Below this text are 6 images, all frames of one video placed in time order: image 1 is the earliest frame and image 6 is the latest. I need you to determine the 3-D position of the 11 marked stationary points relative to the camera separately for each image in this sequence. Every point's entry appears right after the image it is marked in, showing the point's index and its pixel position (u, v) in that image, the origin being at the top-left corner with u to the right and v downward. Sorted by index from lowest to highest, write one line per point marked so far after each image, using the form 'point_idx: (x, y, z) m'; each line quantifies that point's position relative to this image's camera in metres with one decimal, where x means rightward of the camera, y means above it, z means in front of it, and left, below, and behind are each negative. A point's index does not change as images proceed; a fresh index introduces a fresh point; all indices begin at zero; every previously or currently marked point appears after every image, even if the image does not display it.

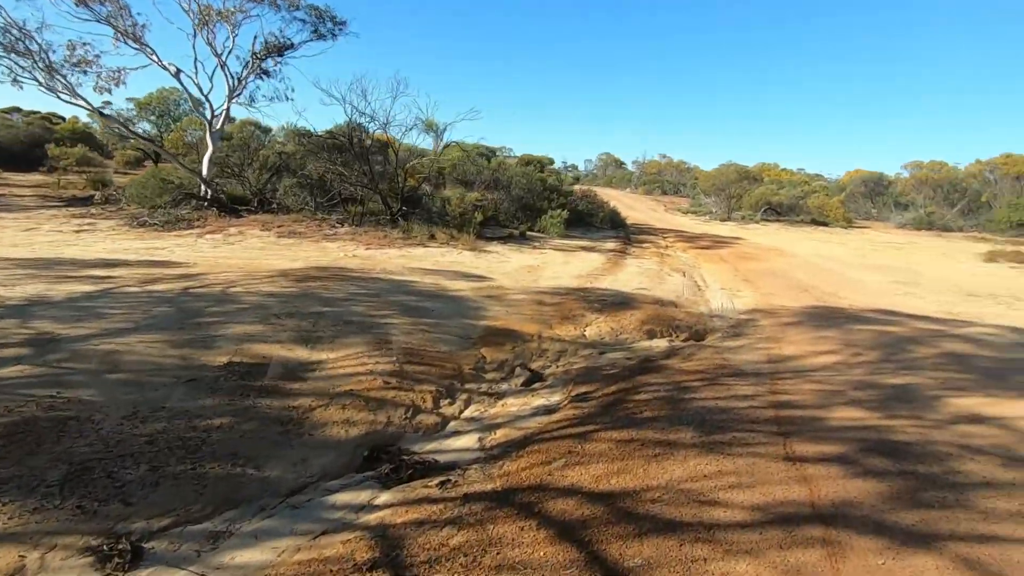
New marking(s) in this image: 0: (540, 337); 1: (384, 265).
0: (+0.4, -0.6, +7.0) m
1: (-2.5, +0.4, +10.3) m
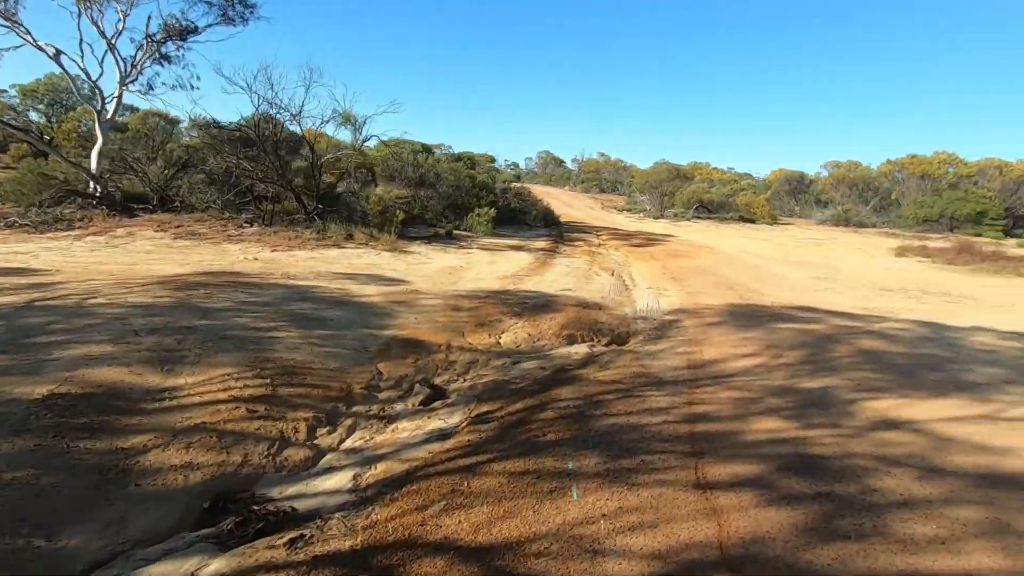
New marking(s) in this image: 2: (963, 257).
0: (-0.8, -0.7, +6.4) m
1: (-3.9, +0.3, +9.4) m
2: (+15.8, +1.1, +18.8) m
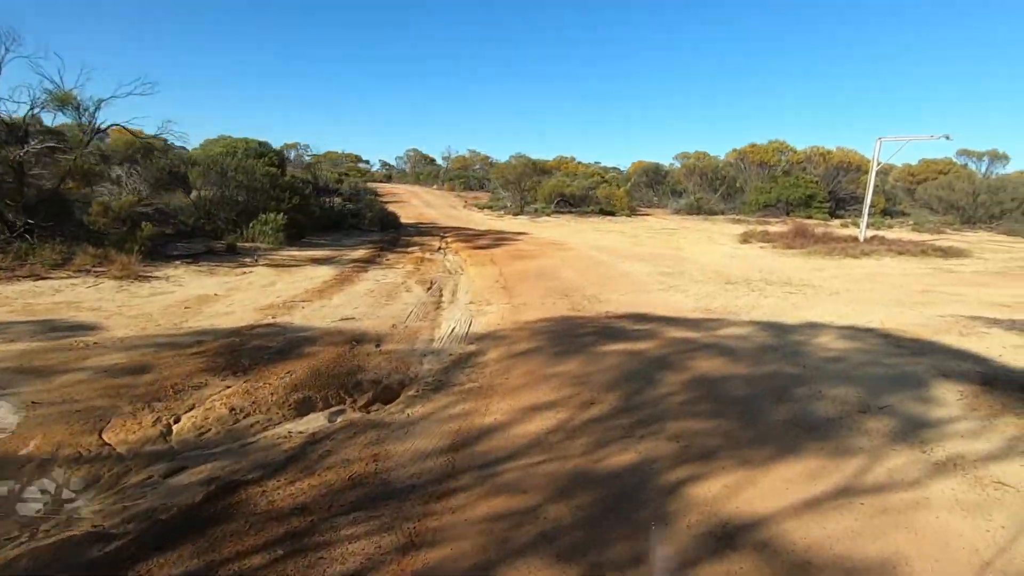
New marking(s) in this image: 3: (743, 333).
0: (-3.2, -1.2, +3.7) m
1: (-7.0, -0.4, +6.1) m
2: (+10.2, +1.7, +19.2) m
3: (+3.2, -0.6, +7.4) m
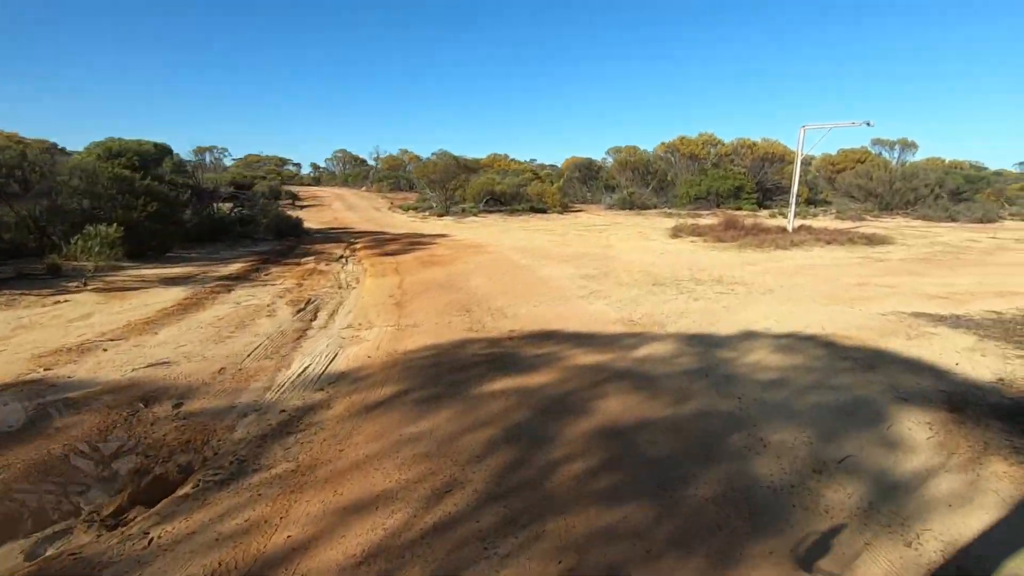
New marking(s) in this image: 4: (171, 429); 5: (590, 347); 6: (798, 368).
0: (-4.2, -1.6, +1.8) m
1: (-8.2, -1.0, +3.8) m
2: (+7.5, +1.9, +18.6) m
3: (+1.8, -0.7, +6.1) m
4: (-2.7, -1.1, +4.3) m
5: (+0.9, -0.7, +6.2) m
6: (+3.0, -0.9, +5.6) m
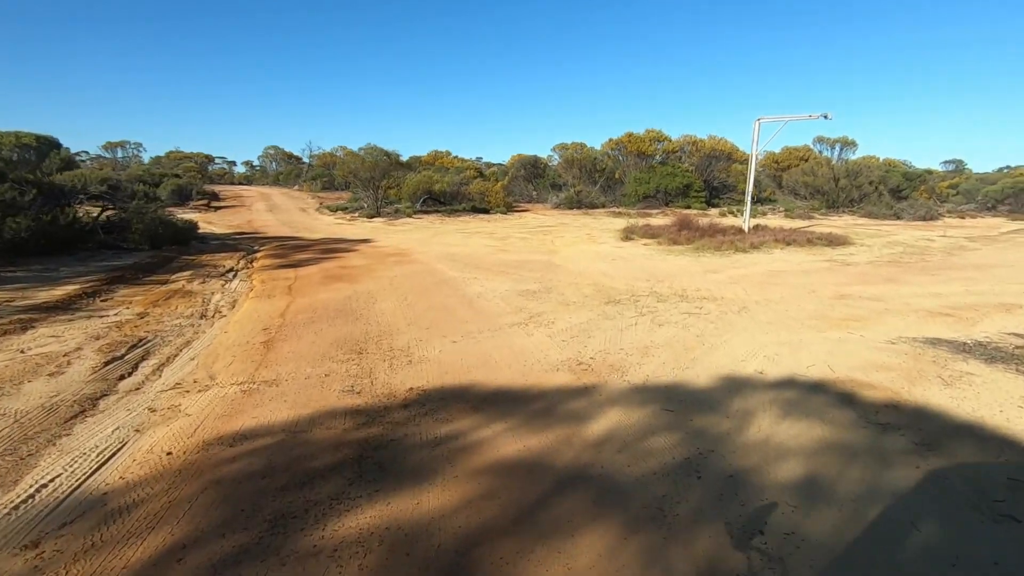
0: (-4.6, -2.0, -0.7) m
1: (-8.8, -1.5, +0.9) m
2: (+5.4, +1.7, +17.1) m
3: (+1.0, -1.1, +4.1) m
4: (-3.3, -1.5, +1.9) m
5: (+0.1, -1.0, +4.2) m
6: (+2.2, -1.2, +3.8) m
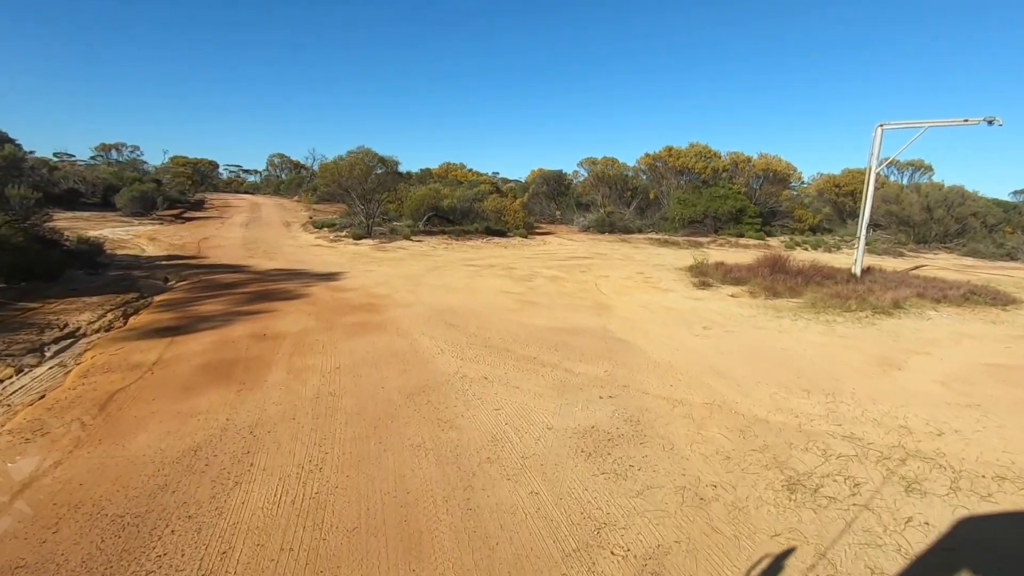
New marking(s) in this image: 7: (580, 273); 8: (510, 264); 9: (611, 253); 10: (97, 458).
0: (-4.5, -2.7, -5.5) m
1: (-8.6, -2.1, -3.9) m
2: (+6.1, +0.2, +12.1) m
3: (+1.2, -2.1, -0.8) m
4: (-3.1, -2.3, -2.9) m
5: (+0.3, -2.0, -0.8) m
6: (+2.5, -2.2, -1.2) m
7: (+1.8, +0.4, +13.7) m
8: (0.0, +0.7, +14.7) m
9: (+3.4, +1.2, +18.3) m
10: (-2.9, -1.2, +3.8) m
